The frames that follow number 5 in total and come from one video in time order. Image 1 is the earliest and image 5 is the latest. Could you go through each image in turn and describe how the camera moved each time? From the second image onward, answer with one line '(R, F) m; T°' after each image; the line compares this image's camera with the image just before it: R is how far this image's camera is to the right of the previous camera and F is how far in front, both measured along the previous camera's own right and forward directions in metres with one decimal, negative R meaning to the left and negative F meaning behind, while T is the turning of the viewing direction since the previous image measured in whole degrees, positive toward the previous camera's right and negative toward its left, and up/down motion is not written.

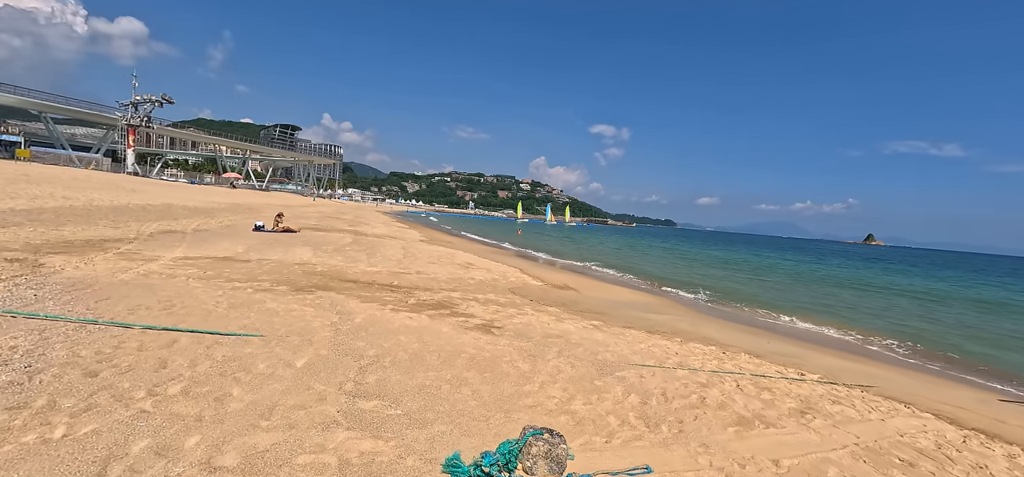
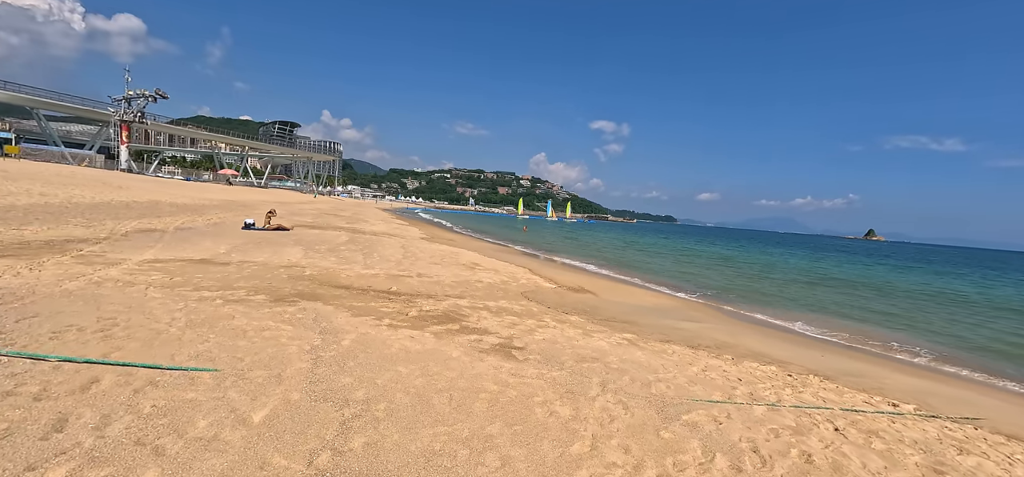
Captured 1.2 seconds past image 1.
(-0.3, +1.2) m; 0°
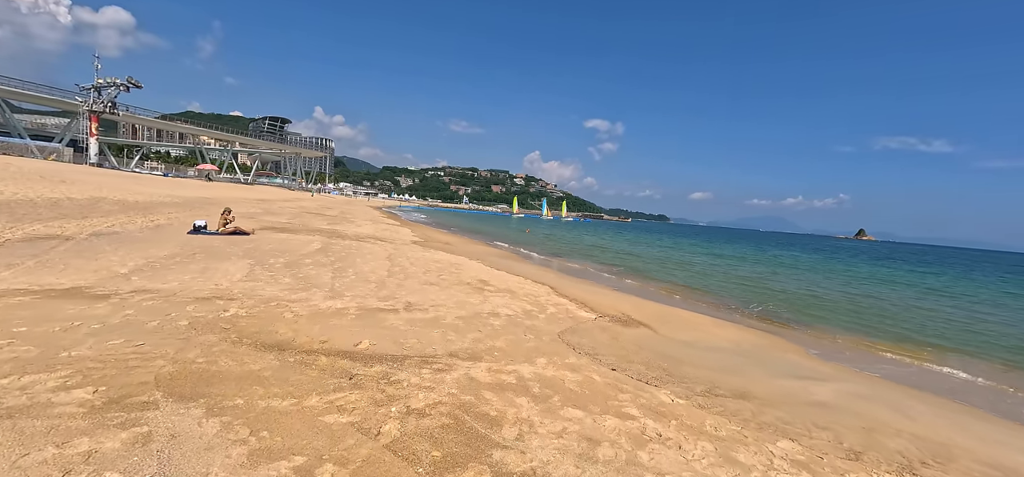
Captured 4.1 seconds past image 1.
(-0.7, +3.2) m; +1°
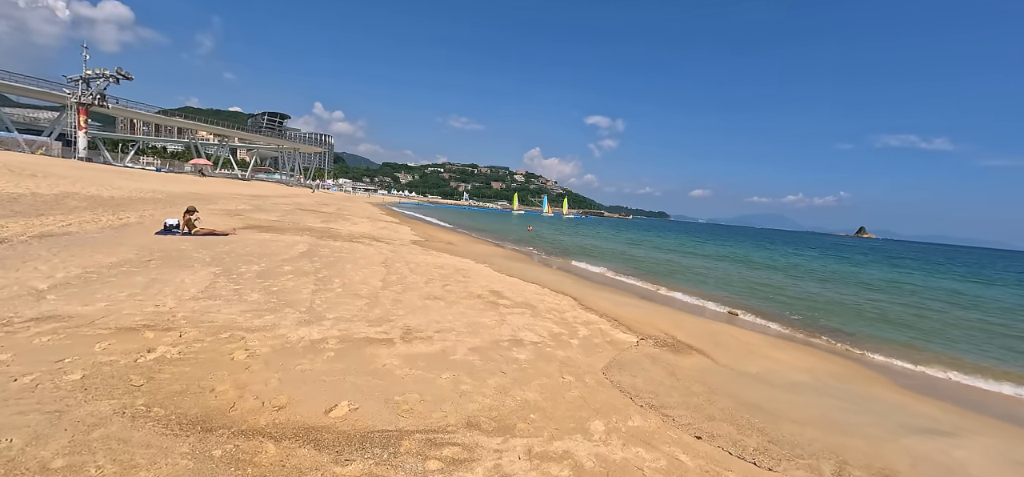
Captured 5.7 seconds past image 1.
(-0.4, +1.7) m; 0°
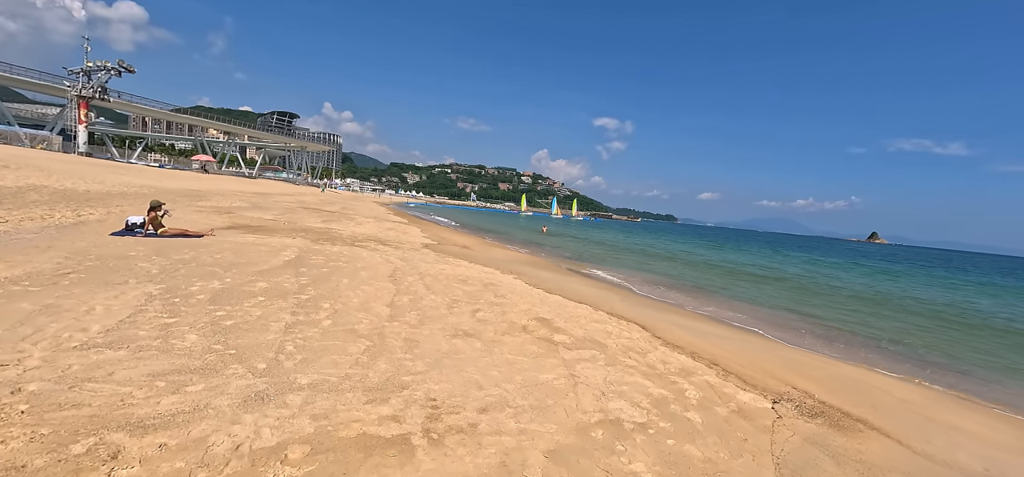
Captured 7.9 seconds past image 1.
(-0.8, +2.4) m; -1°
